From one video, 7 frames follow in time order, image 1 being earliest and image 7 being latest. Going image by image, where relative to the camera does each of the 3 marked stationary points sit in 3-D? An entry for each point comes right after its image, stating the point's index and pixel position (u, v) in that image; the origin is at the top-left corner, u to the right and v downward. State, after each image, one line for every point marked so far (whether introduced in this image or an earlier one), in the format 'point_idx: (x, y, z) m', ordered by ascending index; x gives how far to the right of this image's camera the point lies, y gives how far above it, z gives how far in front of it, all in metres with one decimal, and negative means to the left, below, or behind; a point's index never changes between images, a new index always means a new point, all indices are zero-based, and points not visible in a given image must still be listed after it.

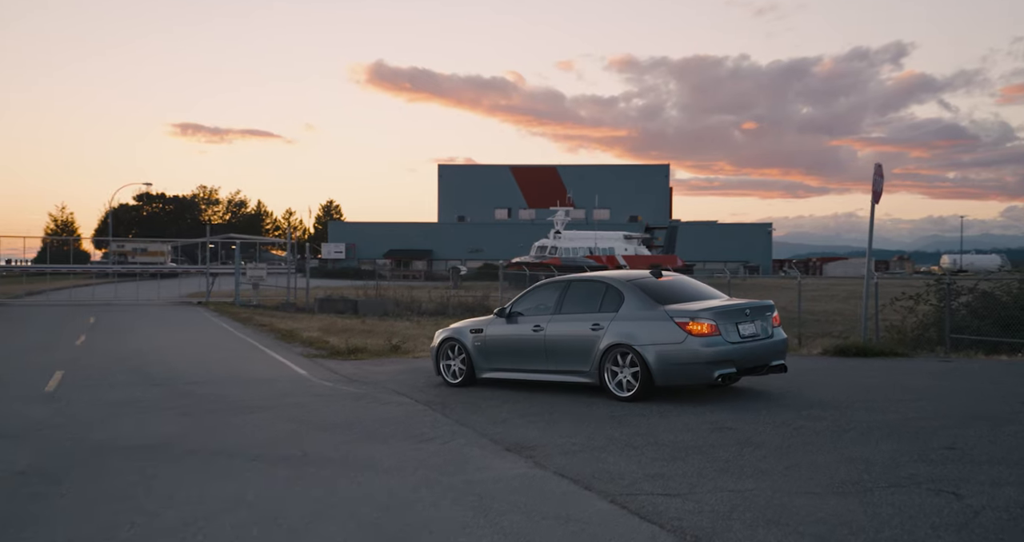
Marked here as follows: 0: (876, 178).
0: (+8.5, +2.2, +17.8) m
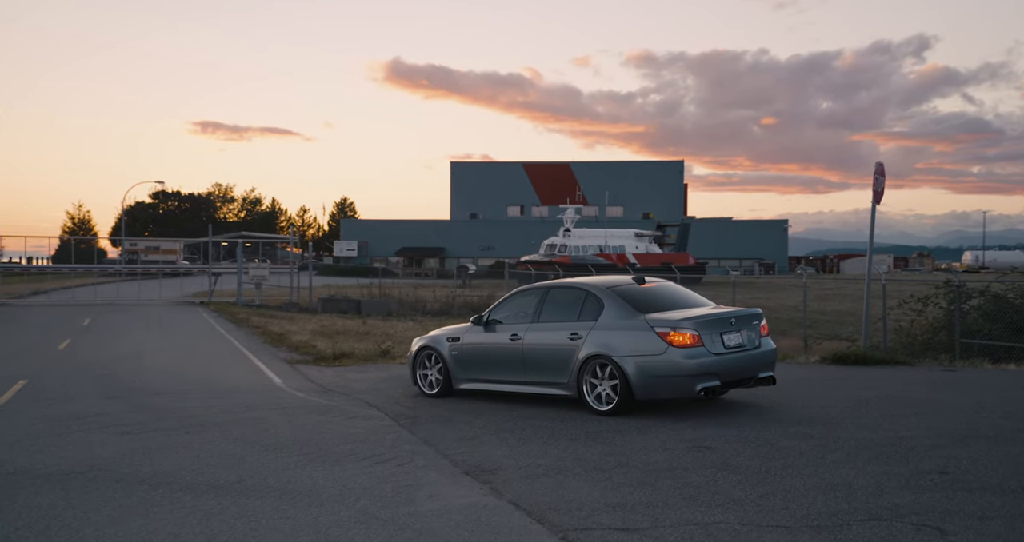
0: (+8.3, +2.1, +17.3) m
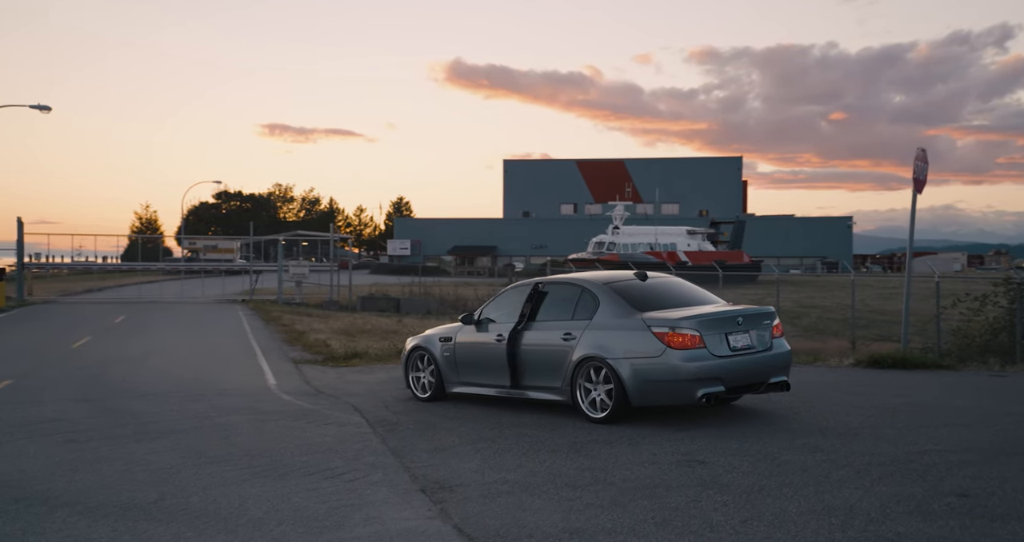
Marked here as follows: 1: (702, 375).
0: (+8.6, +2.2, +16.2) m
1: (+2.0, -1.1, +8.0) m
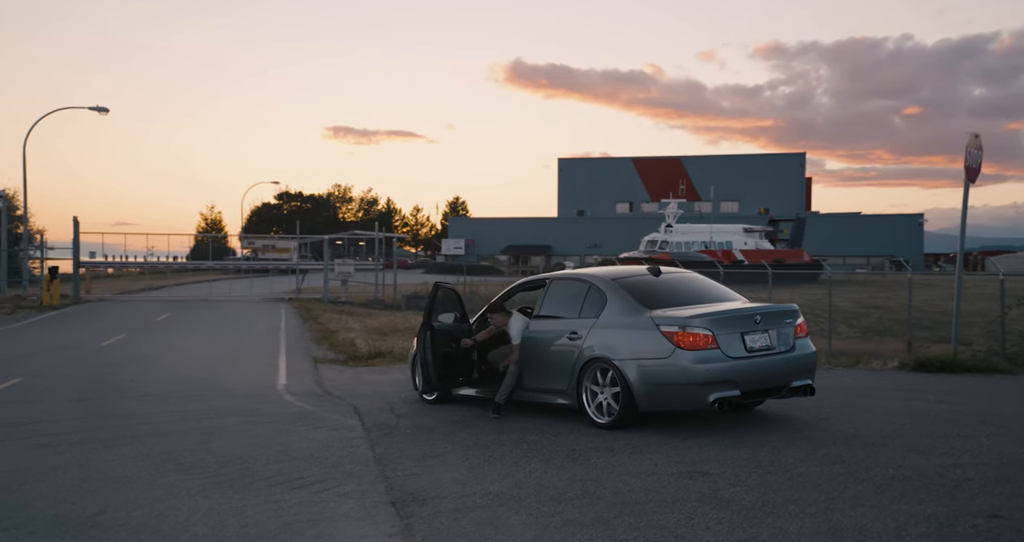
0: (+9.1, +2.3, +15.2) m
1: (+2.0, -1.0, +7.4) m
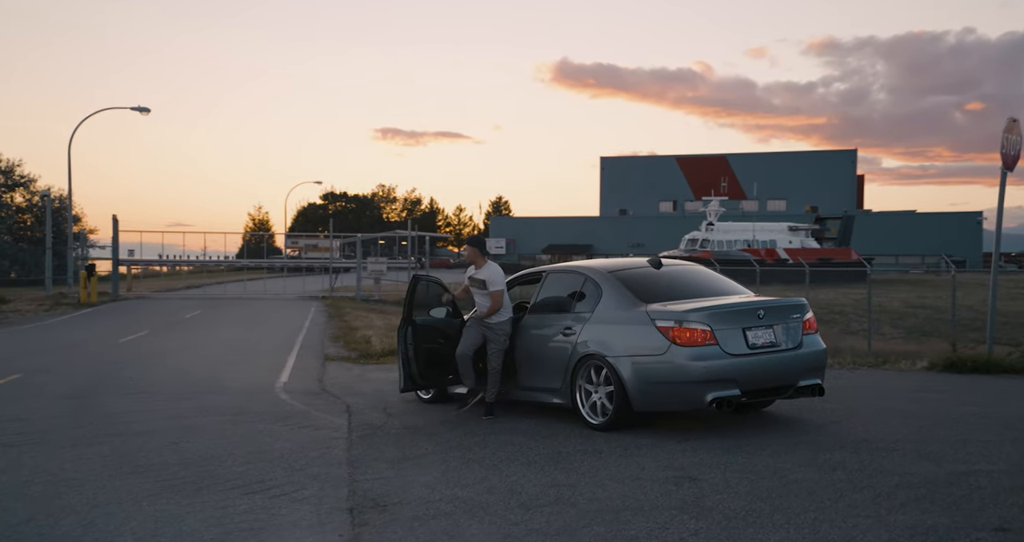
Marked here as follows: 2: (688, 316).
0: (+9.3, +2.4, +14.4) m
1: (+1.8, -1.0, +7.0) m
2: (+1.6, -0.4, +7.1) m
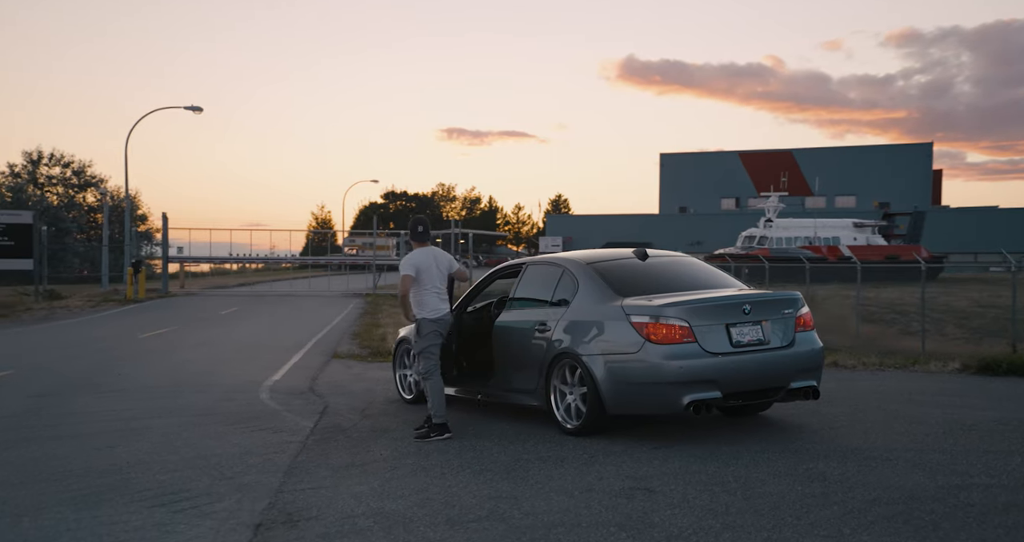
0: (+9.5, +2.5, +13.3) m
1: (+1.5, -0.9, +6.5) m
2: (+1.3, -0.4, +6.6) m
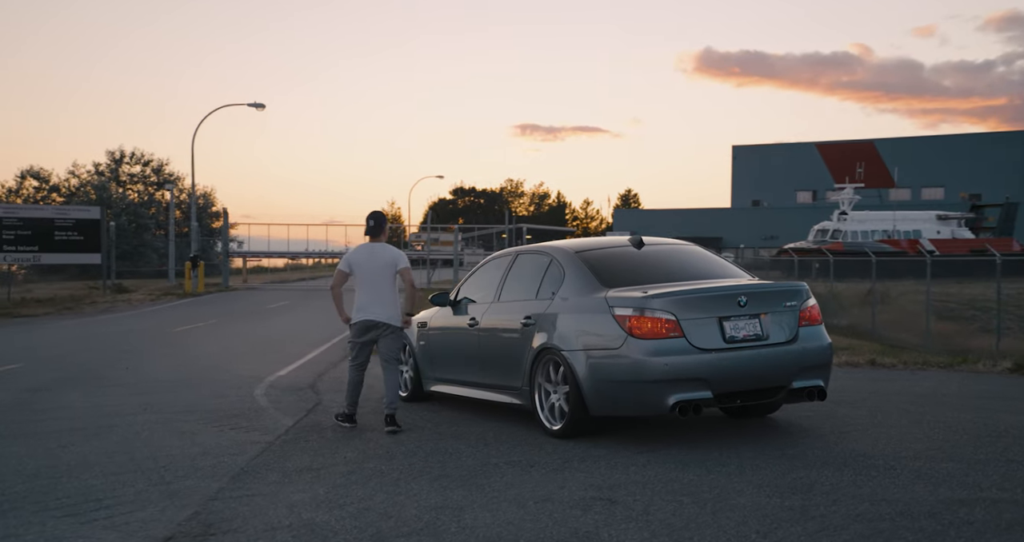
0: (+9.8, +2.7, +12.1) m
1: (+1.3, -0.8, +6.0) m
2: (+1.1, -0.3, +6.1) m
